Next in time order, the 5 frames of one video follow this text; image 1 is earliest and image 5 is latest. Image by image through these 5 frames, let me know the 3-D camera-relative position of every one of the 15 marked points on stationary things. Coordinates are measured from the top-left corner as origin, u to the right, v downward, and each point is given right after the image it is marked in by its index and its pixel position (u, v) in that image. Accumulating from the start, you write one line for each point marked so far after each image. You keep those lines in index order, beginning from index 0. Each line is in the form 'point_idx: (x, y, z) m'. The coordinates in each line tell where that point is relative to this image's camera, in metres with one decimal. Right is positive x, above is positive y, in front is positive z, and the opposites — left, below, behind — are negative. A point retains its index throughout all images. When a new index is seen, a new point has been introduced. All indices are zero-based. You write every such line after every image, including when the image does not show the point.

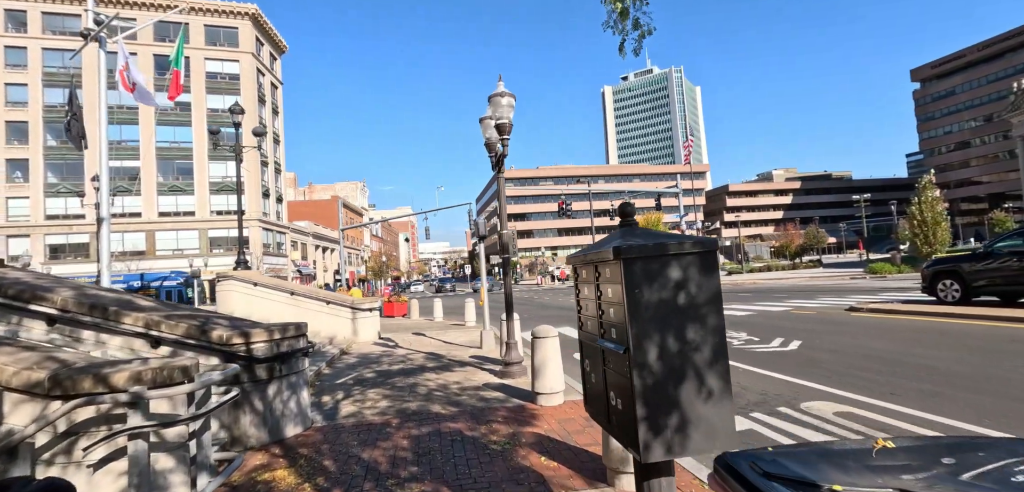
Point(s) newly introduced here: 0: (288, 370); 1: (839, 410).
0: (-2.4, -1.3, +5.7) m
1: (+3.3, -1.6, +5.3) m
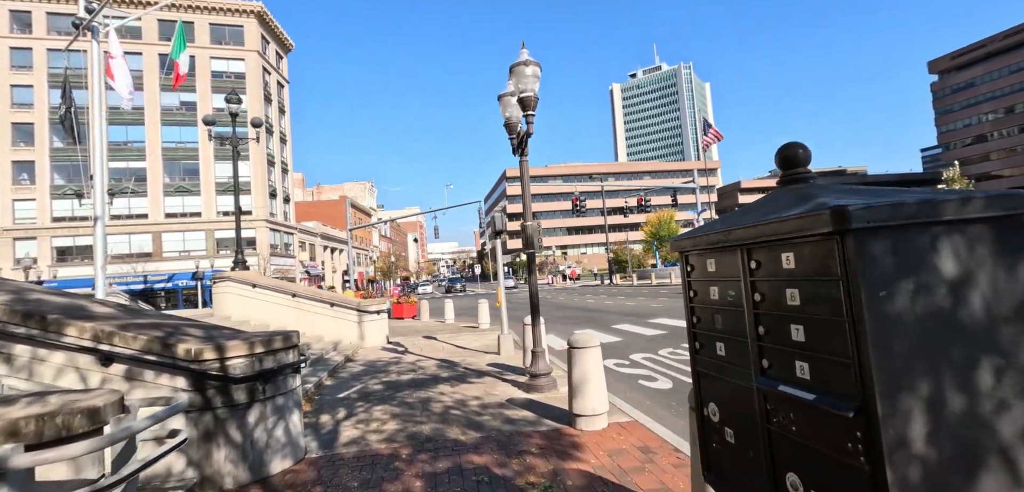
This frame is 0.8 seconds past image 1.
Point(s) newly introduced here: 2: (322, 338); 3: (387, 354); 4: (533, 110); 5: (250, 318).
0: (-2.1, -1.3, +4.6) m
1: (+3.6, -1.5, +4.2) m
2: (-4.6, -2.2, +12.7) m
3: (-2.8, -2.5, +11.9) m
4: (+0.3, +1.8, +6.9) m
5: (-6.4, -1.8, +12.8) m
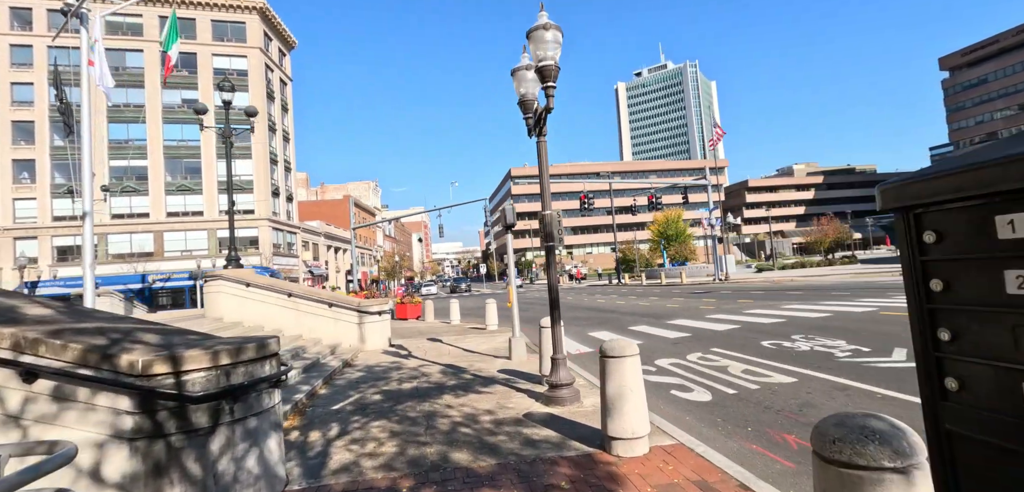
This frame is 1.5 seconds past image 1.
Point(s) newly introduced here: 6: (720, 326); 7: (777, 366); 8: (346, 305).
0: (-1.9, -1.2, +3.8) m
1: (+3.8, -1.4, +3.3) m
2: (-4.4, -2.2, +11.8) m
3: (-2.6, -2.4, +11.0) m
4: (+0.5, +1.9, +6.0) m
5: (-6.2, -1.7, +12.0) m
6: (+4.7, -1.8, +11.7) m
7: (+3.7, -1.7, +7.3) m
8: (-3.8, -1.4, +12.1) m
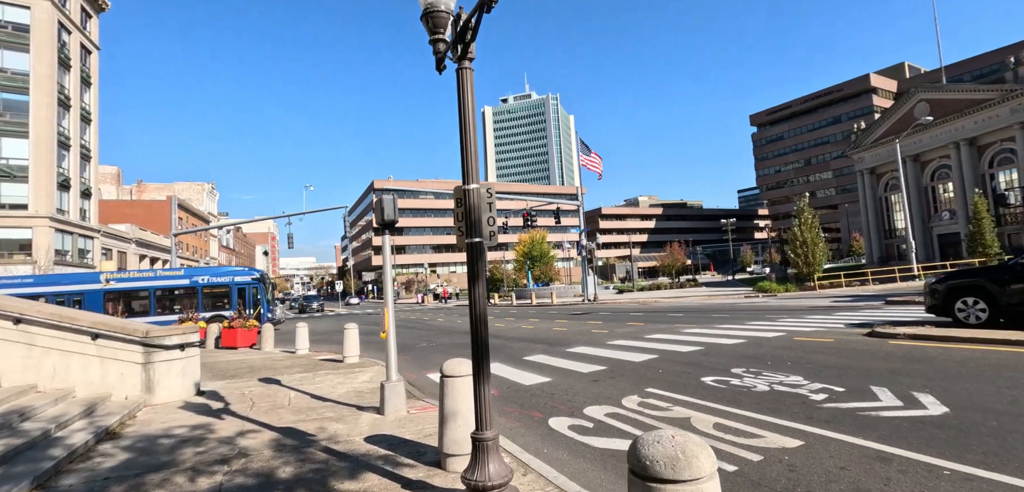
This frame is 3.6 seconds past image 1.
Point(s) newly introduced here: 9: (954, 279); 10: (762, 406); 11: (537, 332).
0: (-1.9, -1.0, +0.6) m
1: (+3.7, -1.4, +1.6) m
2: (-6.4, -2.1, +7.7) m
3: (-4.5, -2.4, +7.3) m
4: (-0.1, +1.9, +3.5) m
5: (-8.2, -1.6, +7.4) m
6: (+2.4, -2.1, +10.0) m
7: (+2.6, -1.8, +5.5) m
8: (-6.0, -1.4, +8.1) m
9: (+8.4, -0.6, +9.7) m
10: (+2.9, -1.8, +6.0) m
11: (+0.8, -2.8, +16.8) m
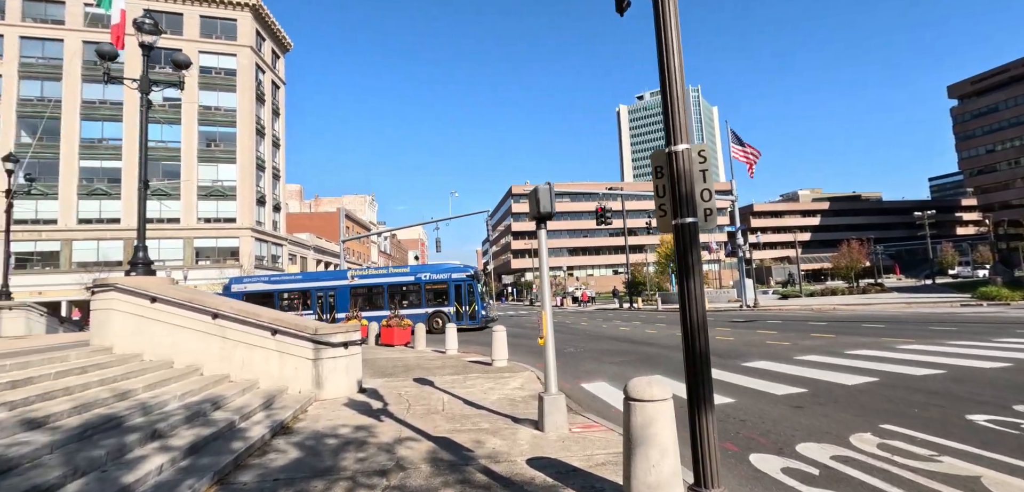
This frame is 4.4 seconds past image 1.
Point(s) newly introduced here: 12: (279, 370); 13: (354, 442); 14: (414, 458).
0: (-1.4, -0.9, +0.1) m
1: (+4.2, -1.3, -0.4) m
2: (-4.0, -2.1, +8.1) m
3: (-2.2, -2.4, +7.3) m
4: (+1.0, +2.0, +2.4) m
5: (-5.8, -1.6, +8.3) m
6: (+5.1, -2.0, +8.0) m
7: (+4.2, -1.7, +3.6) m
8: (-3.4, -1.4, +8.4) m
9: (+10.8, -0.4, +6.2) m
10: (+4.6, -1.7, +4.1) m
11: (+5.4, -2.7, +15.0) m
12: (-3.7, -2.0, +8.5) m
13: (-2.0, -2.3, +6.5) m
14: (-1.1, -2.1, +5.5) m
